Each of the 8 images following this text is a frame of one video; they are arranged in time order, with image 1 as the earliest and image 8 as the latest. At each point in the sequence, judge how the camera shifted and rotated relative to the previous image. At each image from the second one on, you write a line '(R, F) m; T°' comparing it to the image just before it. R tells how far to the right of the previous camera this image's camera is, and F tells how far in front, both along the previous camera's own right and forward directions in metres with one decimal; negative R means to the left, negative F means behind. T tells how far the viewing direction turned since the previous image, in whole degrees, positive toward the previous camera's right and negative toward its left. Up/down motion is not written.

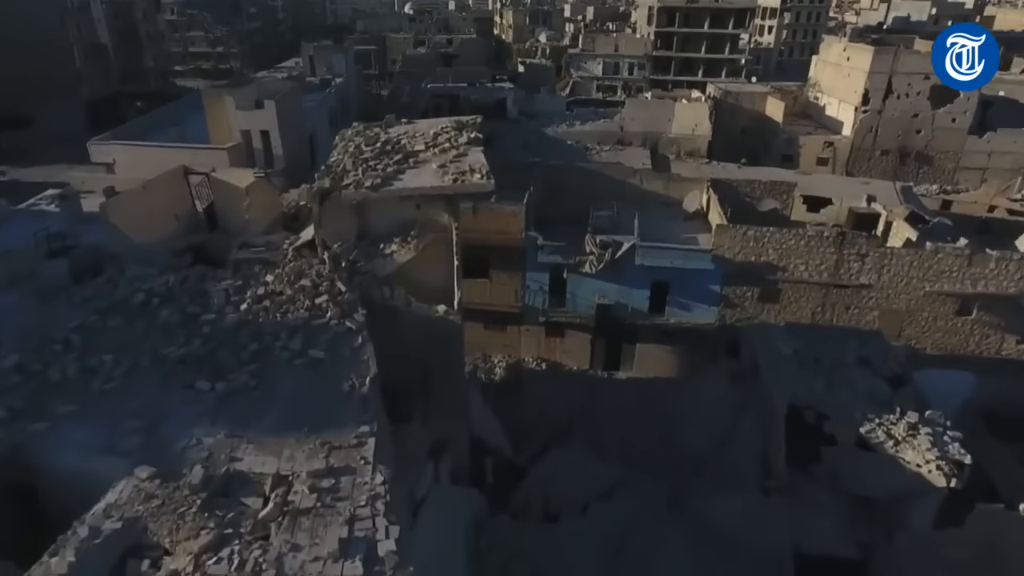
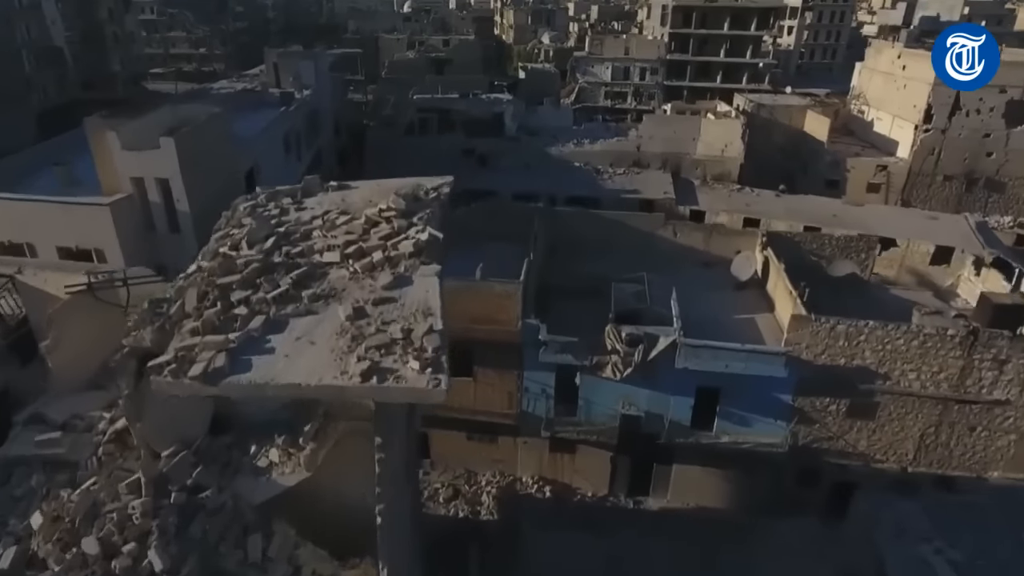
(+0.2, +4.9) m; 0°
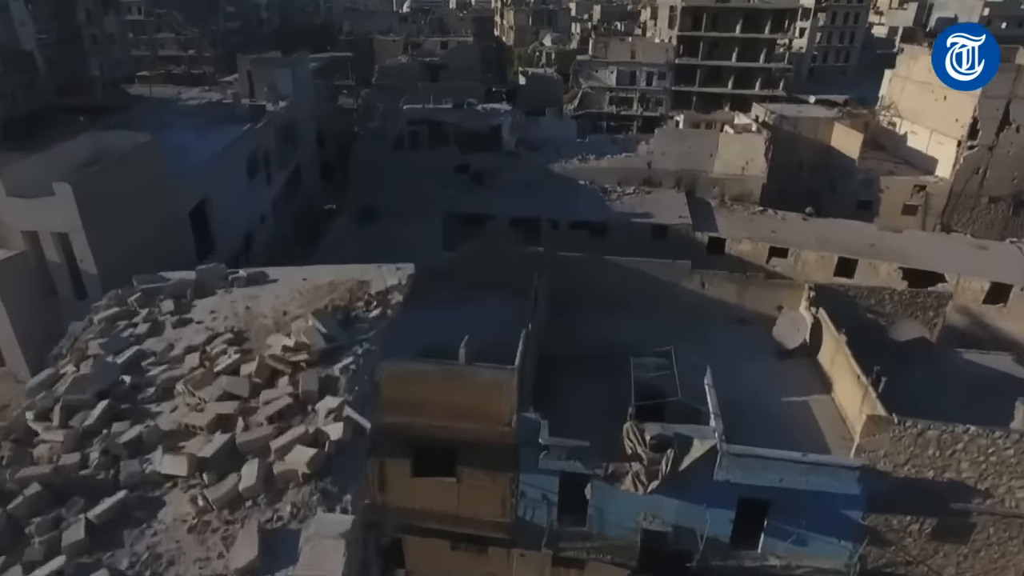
(+0.1, +2.8) m; 0°
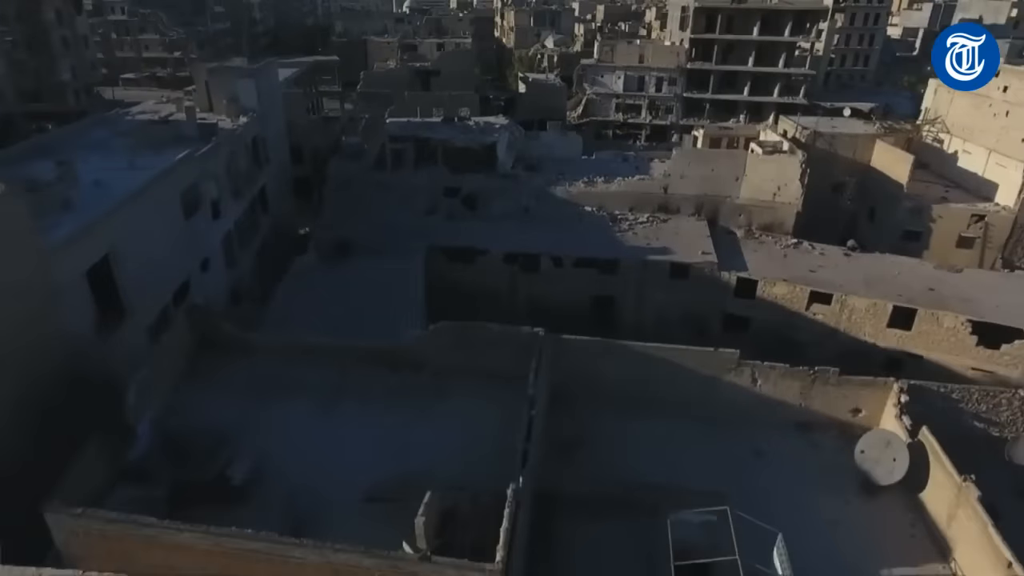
(+0.2, +3.4) m; 0°
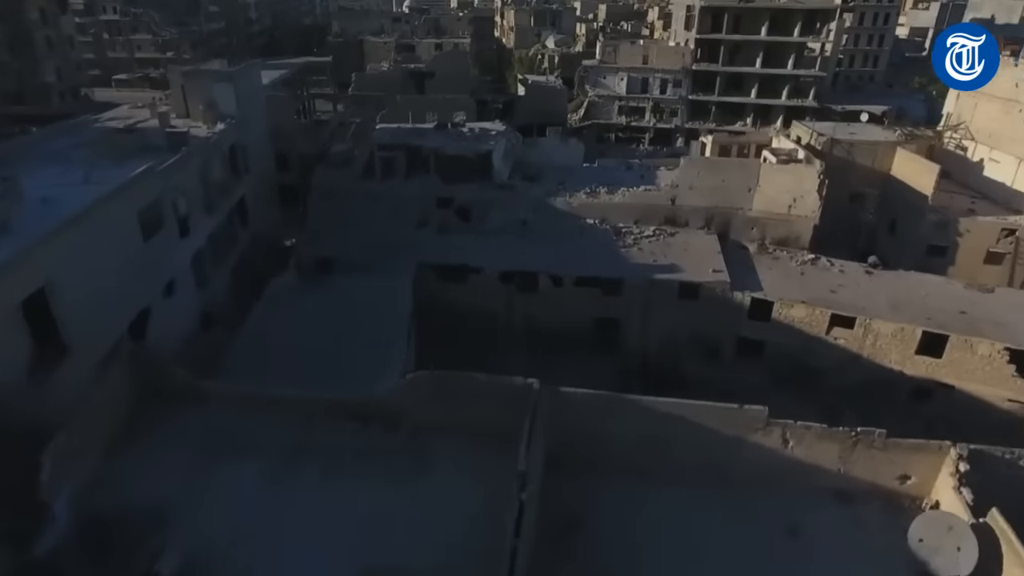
(+0.1, +1.5) m; 0°
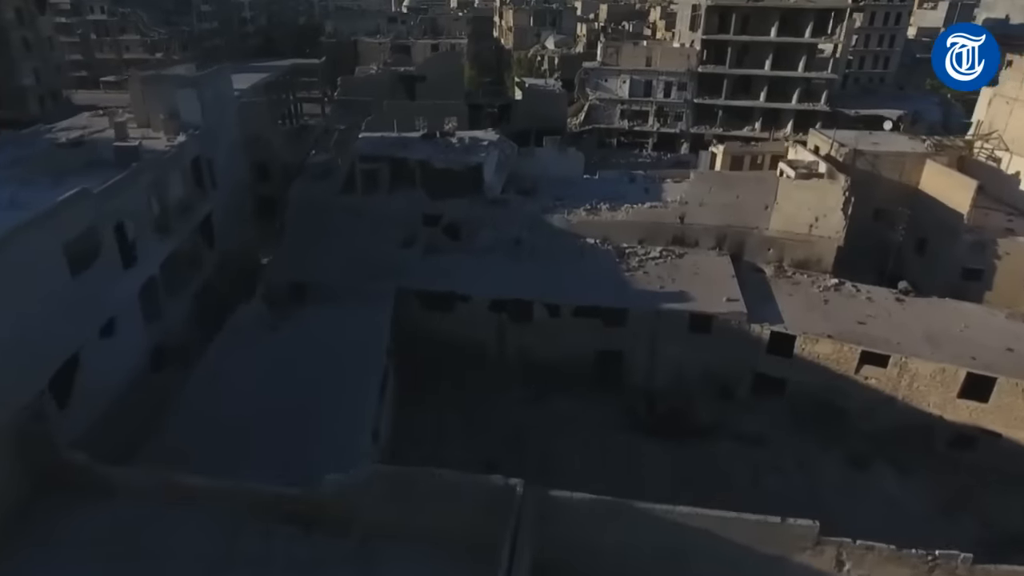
(+0.2, +2.0) m; 0°
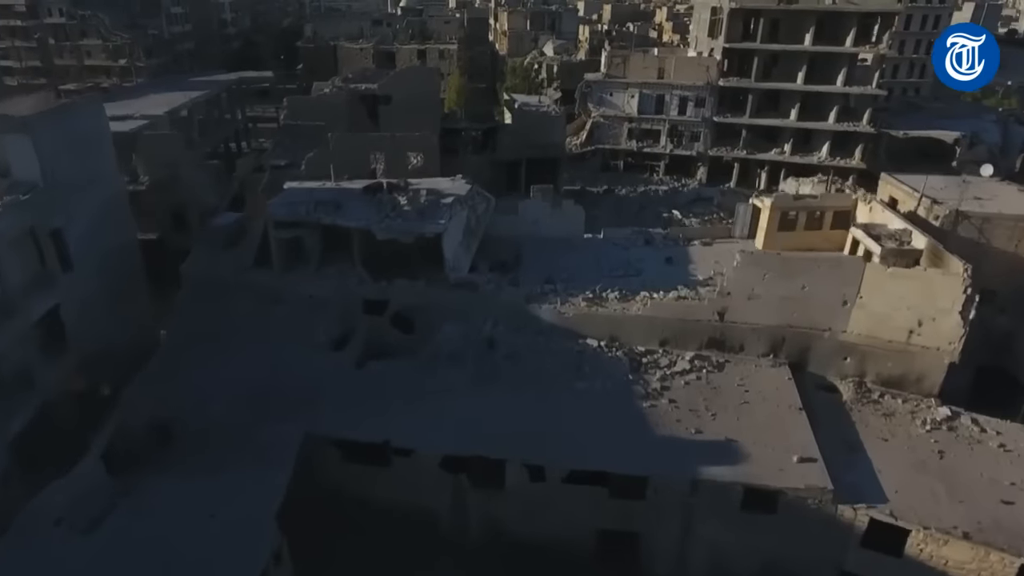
(+0.6, +5.8) m; 0°
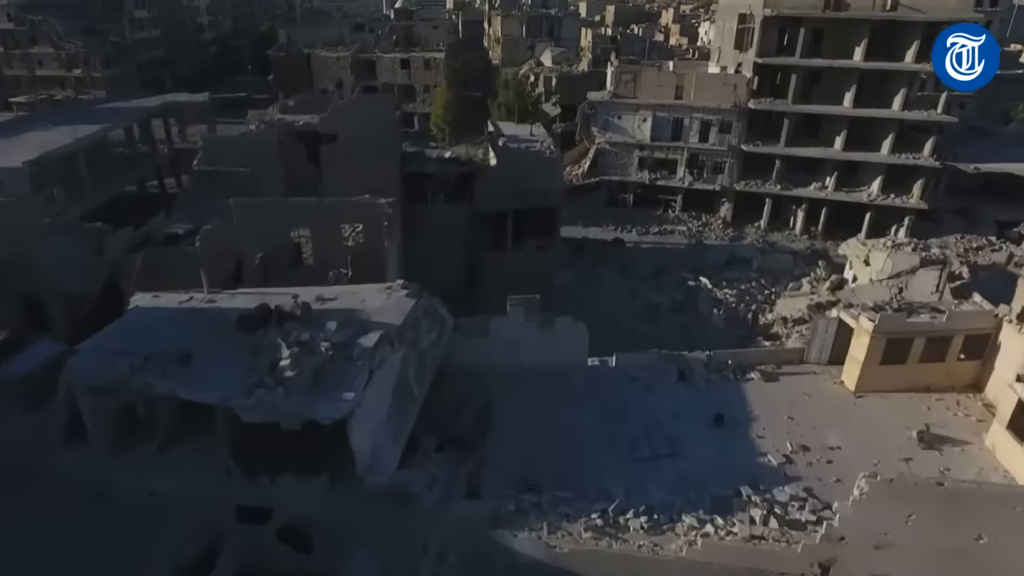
(+0.6, +6.0) m; 0°
